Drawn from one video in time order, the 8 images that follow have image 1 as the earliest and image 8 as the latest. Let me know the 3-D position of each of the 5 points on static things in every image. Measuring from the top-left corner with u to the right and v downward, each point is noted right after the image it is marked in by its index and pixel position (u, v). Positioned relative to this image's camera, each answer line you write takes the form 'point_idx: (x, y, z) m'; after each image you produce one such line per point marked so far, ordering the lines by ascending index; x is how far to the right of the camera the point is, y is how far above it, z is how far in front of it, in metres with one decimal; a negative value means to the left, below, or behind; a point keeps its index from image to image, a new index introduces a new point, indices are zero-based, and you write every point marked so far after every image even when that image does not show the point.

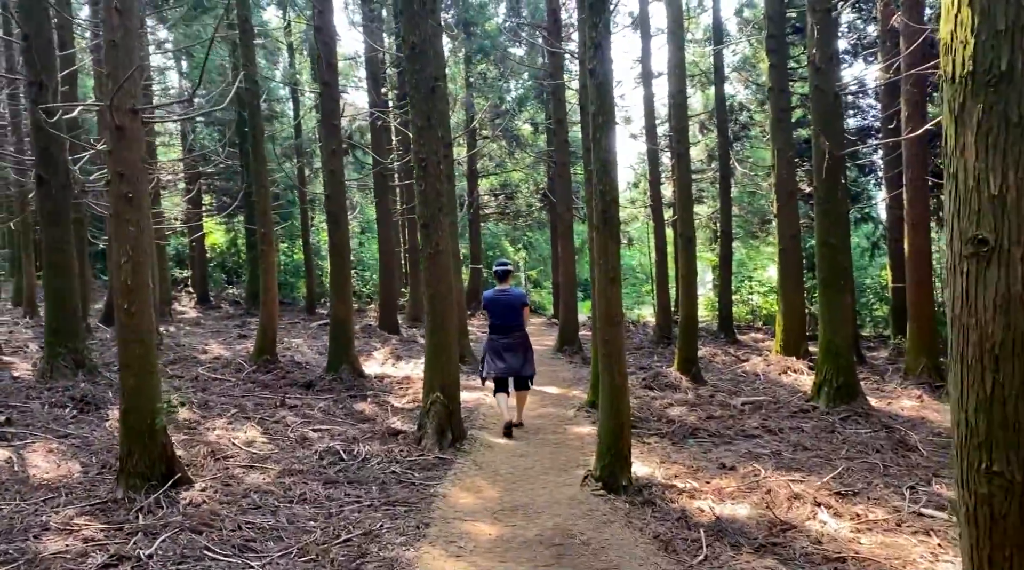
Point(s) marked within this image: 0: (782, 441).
0: (+2.9, -1.7, +8.8) m
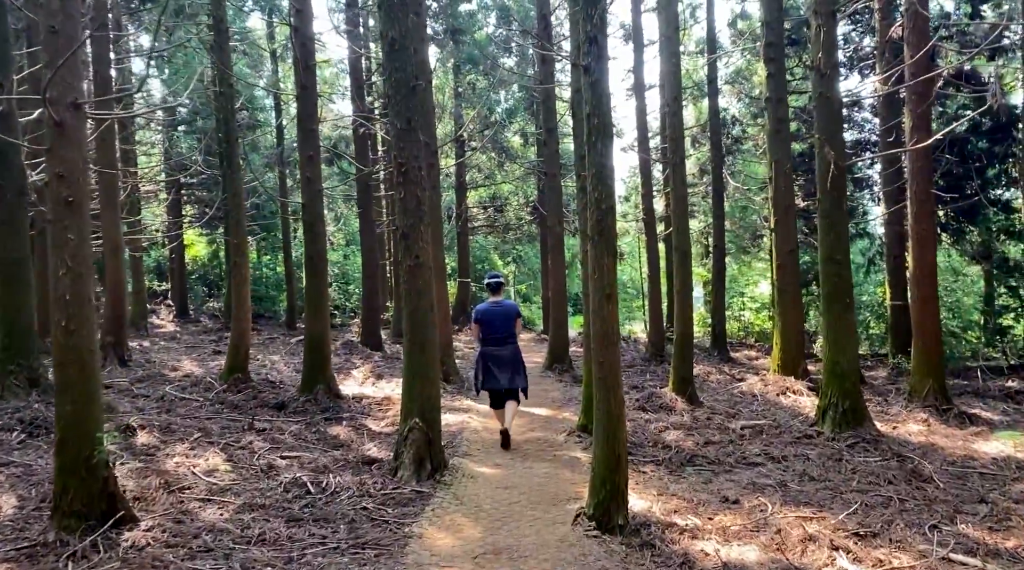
0: (+2.7, -1.8, +8.2) m
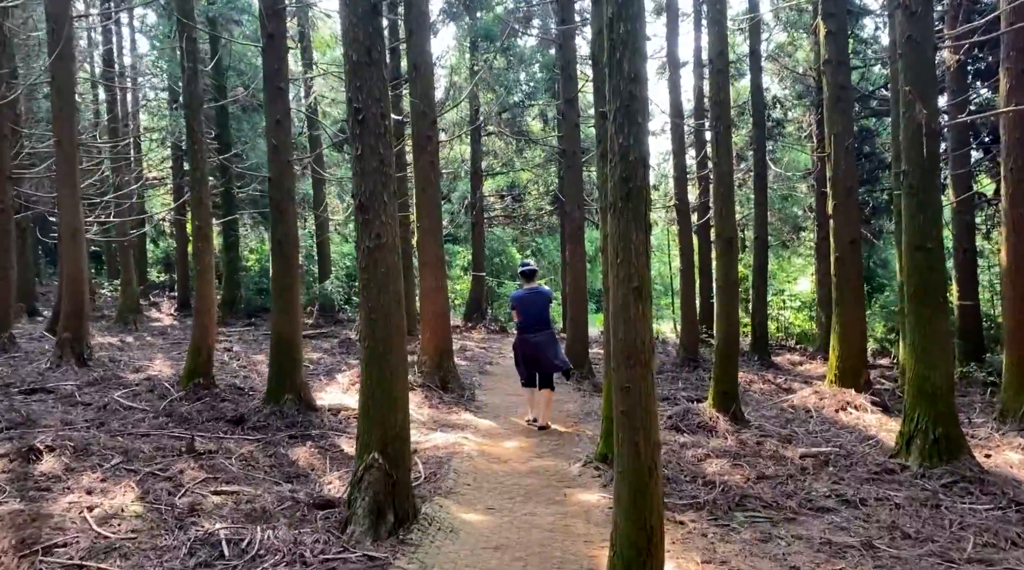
0: (+2.7, -1.8, +6.3) m
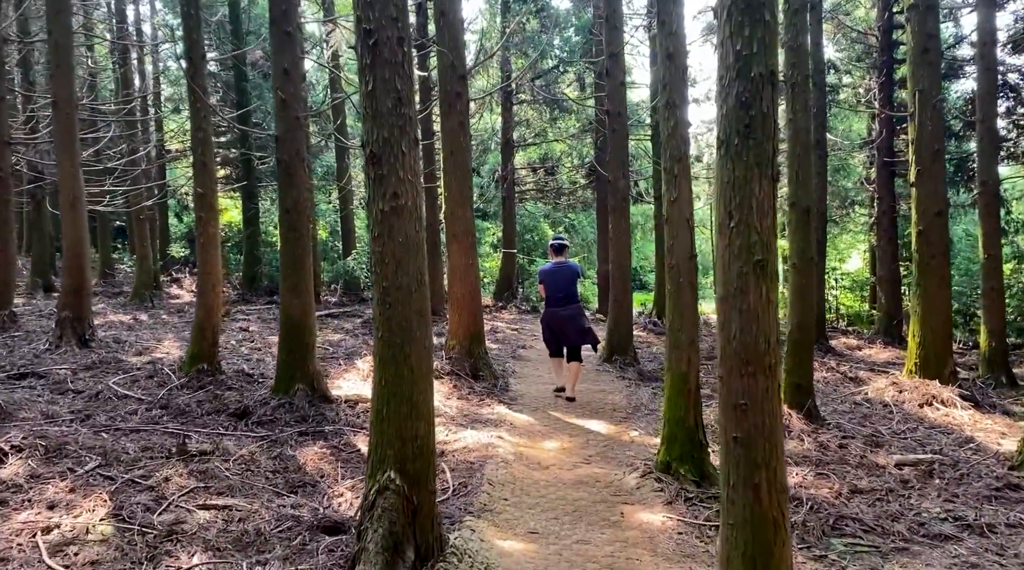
0: (+3.0, -1.7, +5.0) m
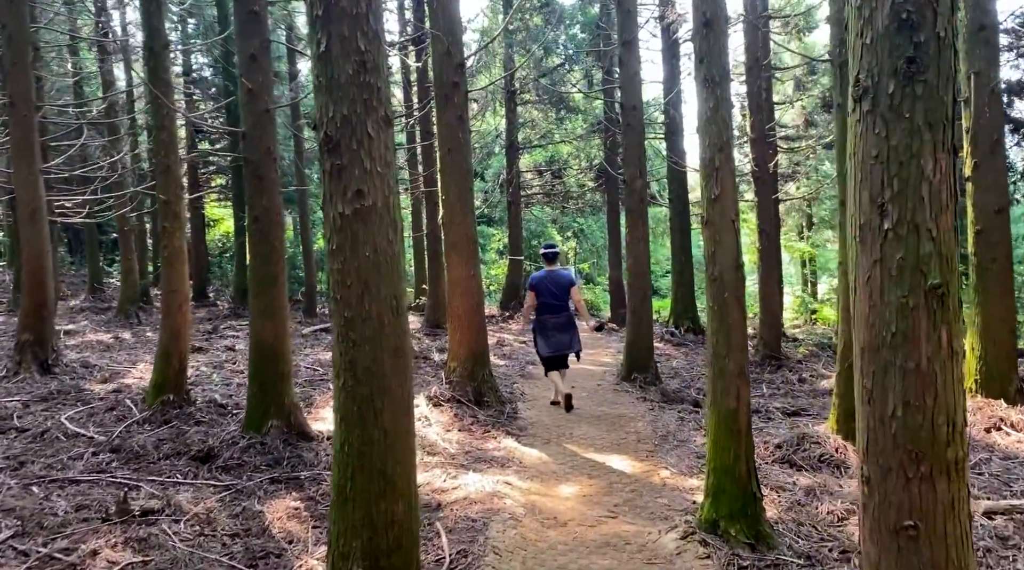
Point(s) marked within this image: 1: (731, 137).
0: (+3.1, -1.7, +3.9) m
1: (+1.4, +0.9, +5.2) m
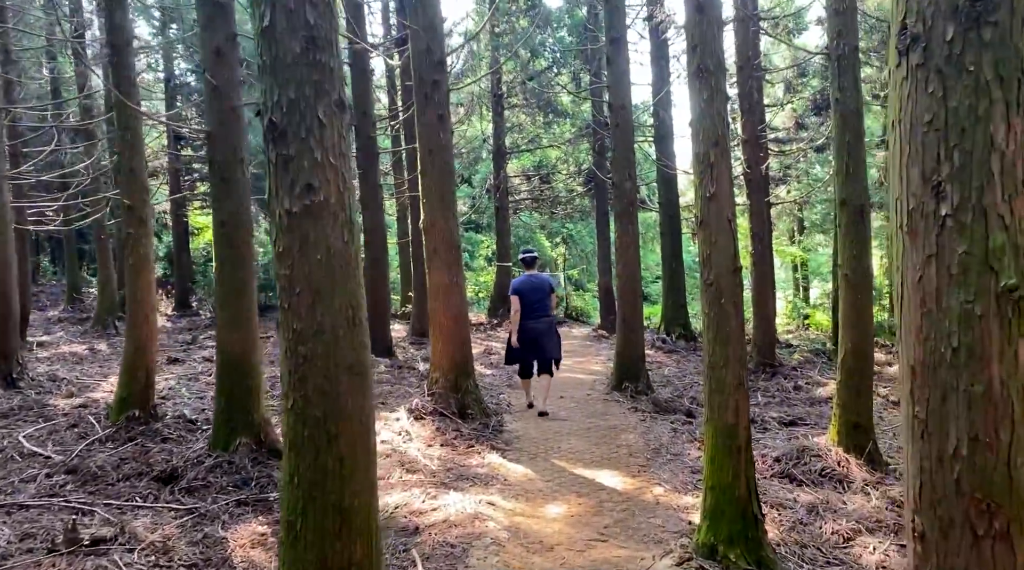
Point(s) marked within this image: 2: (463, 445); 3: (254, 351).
0: (+3.0, -1.7, +3.5) m
1: (+1.2, +0.9, +4.8) m
2: (-0.5, -1.5, +7.6) m
3: (-2.1, -0.5, +6.6) m
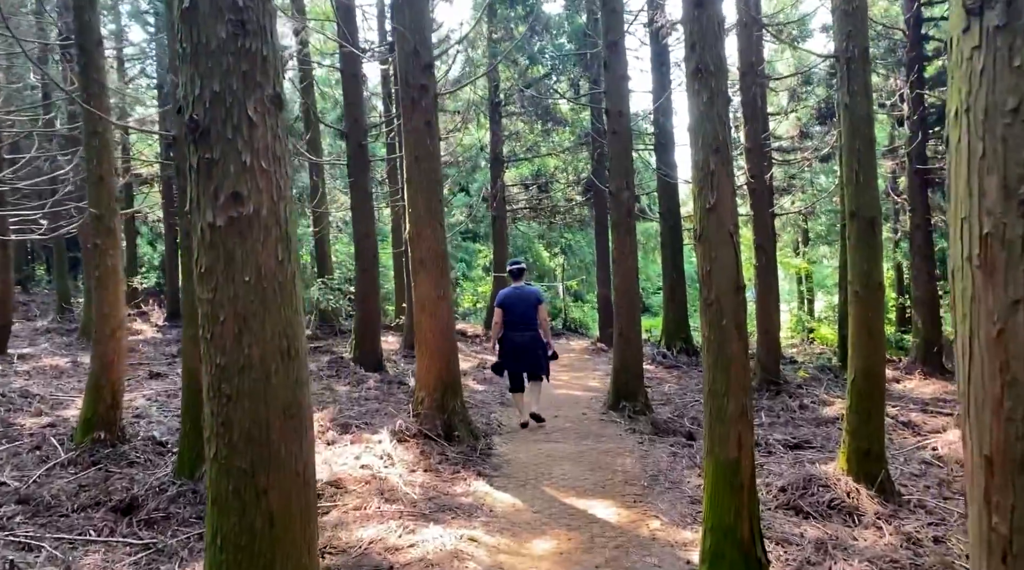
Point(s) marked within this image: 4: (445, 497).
0: (+2.9, -1.8, +3.1) m
1: (+1.1, +0.8, +4.4) m
2: (-0.6, -1.6, +7.1) m
3: (-2.2, -0.6, +6.1) m
4: (-0.5, -1.6, +6.4) m
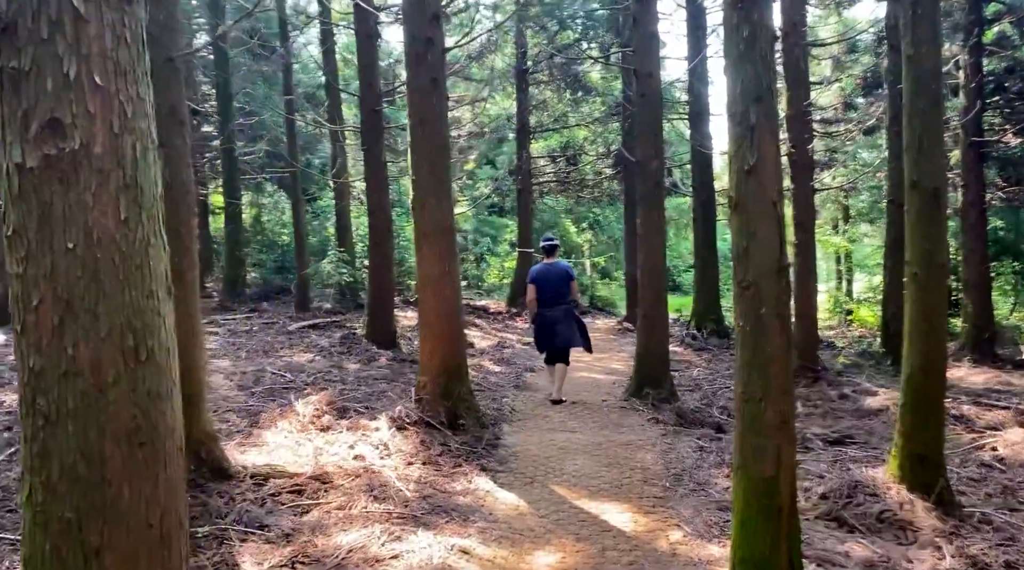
0: (+2.8, -1.8, +2.3) m
1: (+1.1, +0.9, +3.6) m
2: (-0.5, -1.4, +6.5) m
3: (-2.1, -0.4, +5.5) m
4: (-0.5, -1.5, +5.8) m
